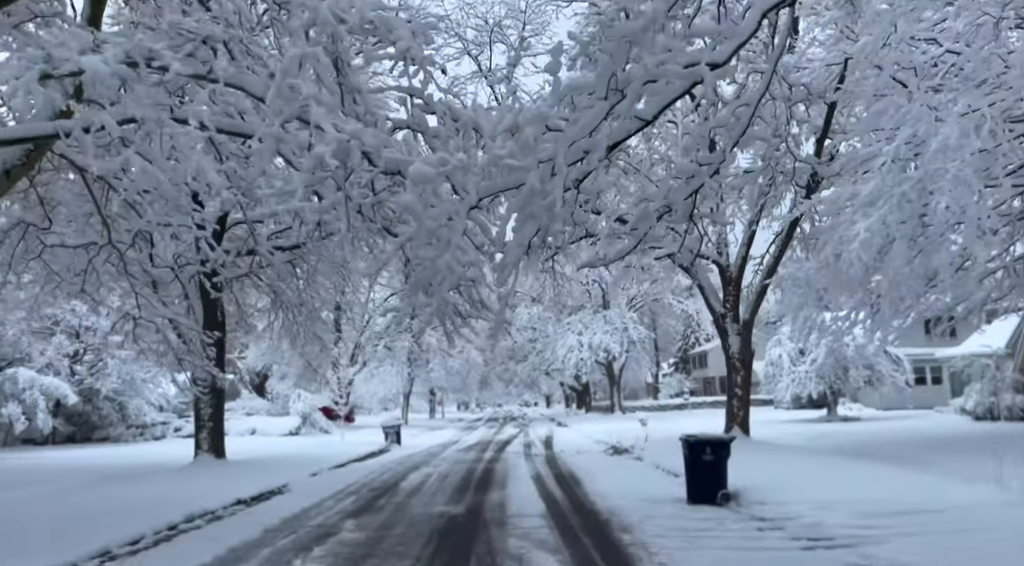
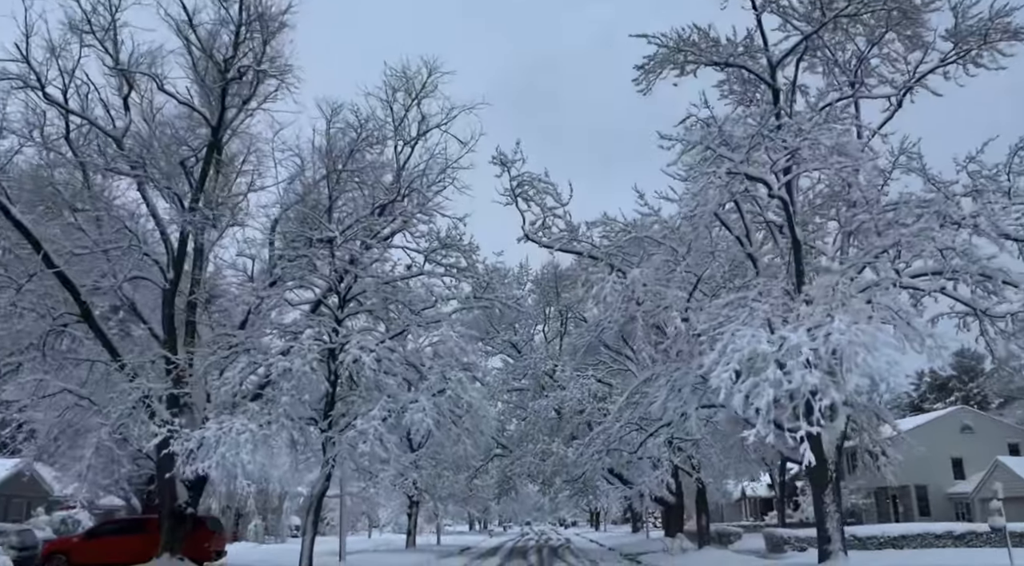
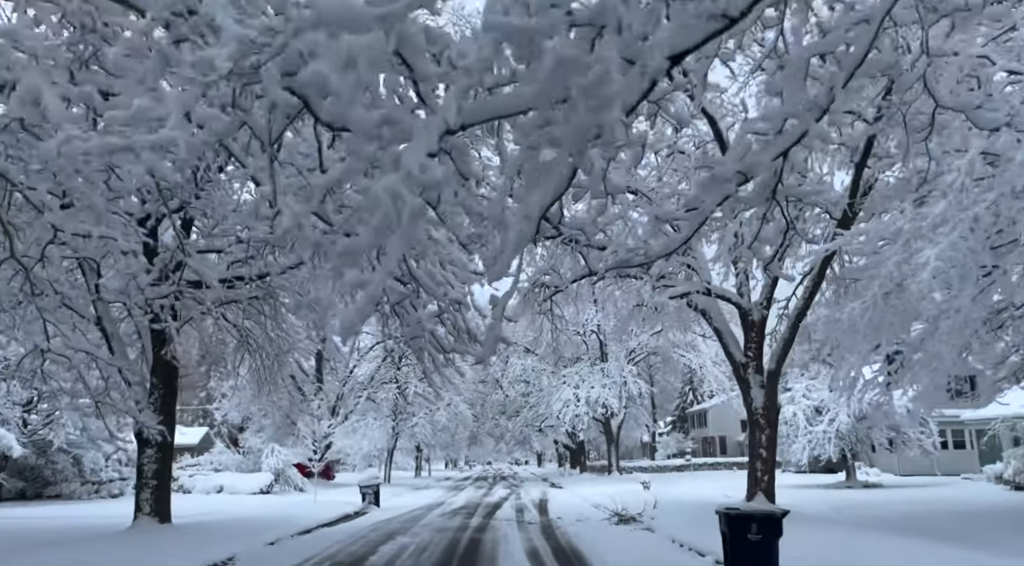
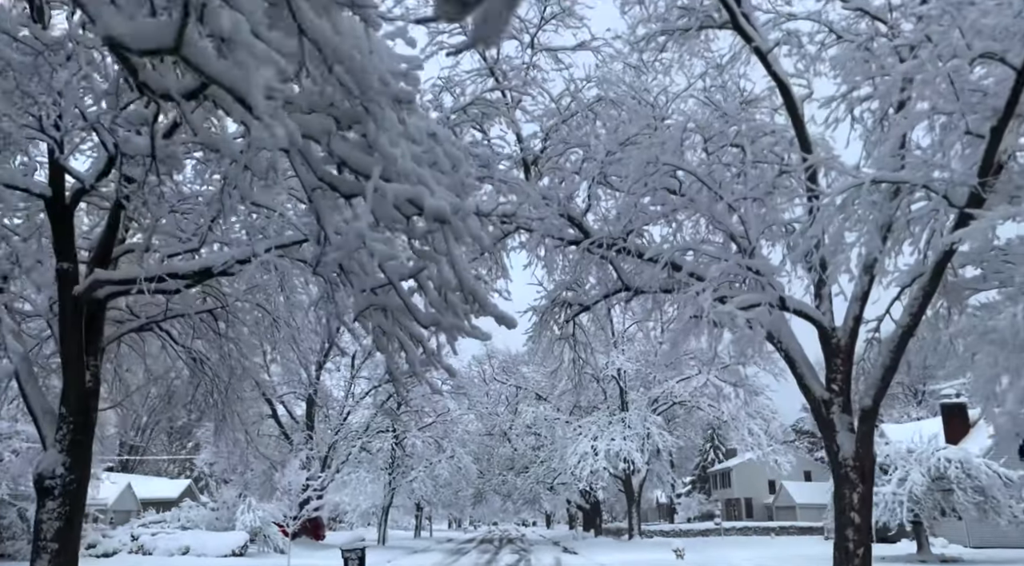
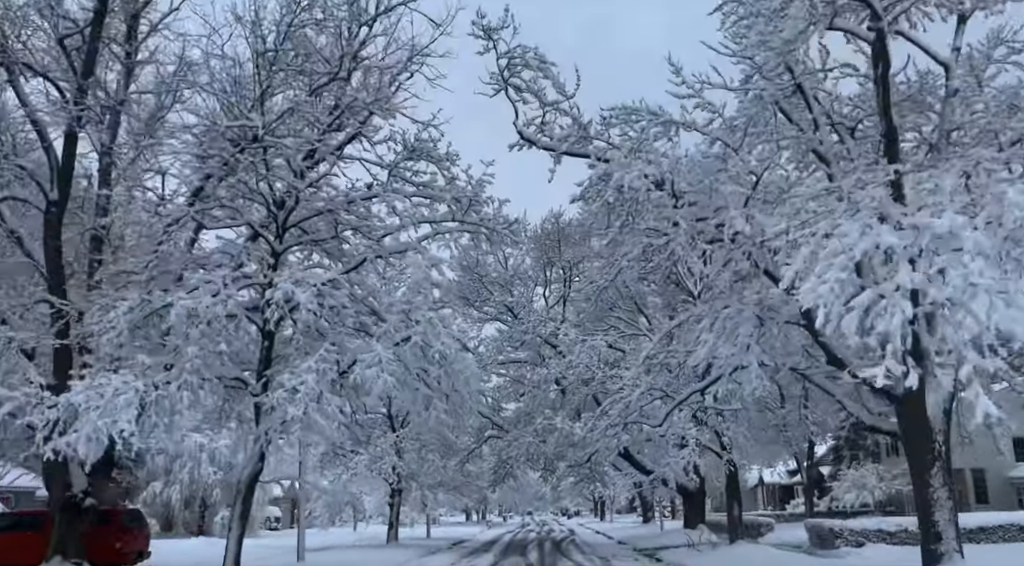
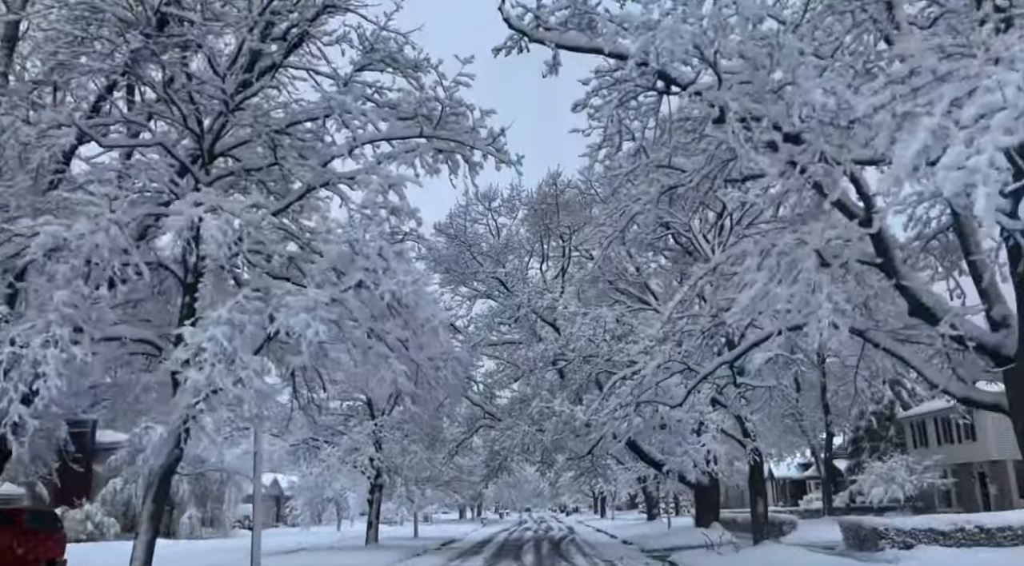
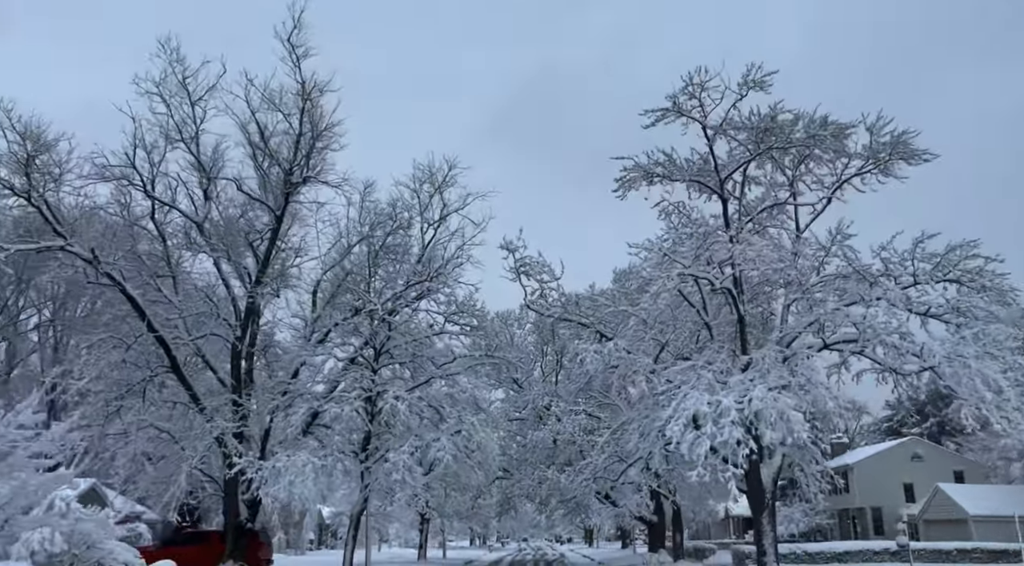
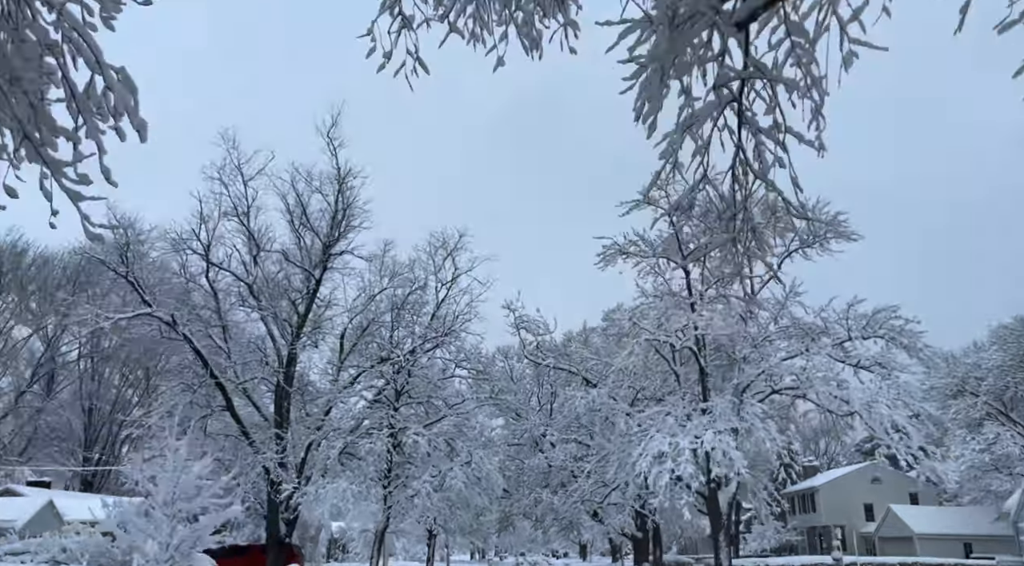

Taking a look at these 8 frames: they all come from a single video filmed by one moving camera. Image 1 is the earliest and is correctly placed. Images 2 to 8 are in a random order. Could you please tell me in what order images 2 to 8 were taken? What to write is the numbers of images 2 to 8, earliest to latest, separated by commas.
3, 4, 8, 7, 2, 5, 6
